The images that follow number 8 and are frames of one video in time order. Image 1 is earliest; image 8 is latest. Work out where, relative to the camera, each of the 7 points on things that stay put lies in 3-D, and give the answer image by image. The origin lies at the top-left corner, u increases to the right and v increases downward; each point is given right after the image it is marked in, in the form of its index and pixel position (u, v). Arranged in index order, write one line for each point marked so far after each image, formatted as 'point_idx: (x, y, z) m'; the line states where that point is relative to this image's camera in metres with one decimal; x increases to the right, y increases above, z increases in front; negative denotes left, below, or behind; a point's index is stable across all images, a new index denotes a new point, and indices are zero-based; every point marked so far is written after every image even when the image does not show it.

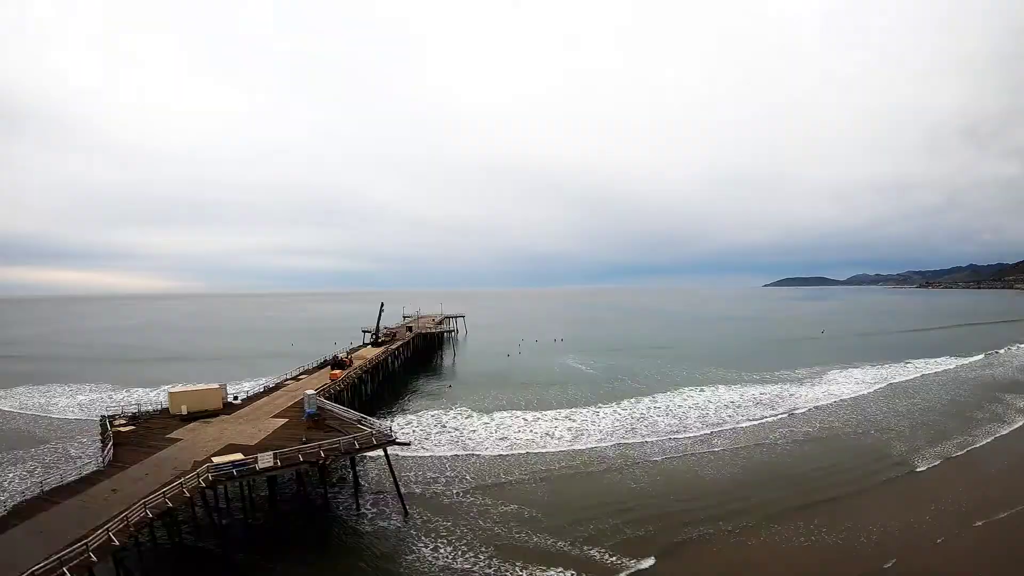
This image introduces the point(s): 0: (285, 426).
0: (-9.4, -5.8, +19.2) m
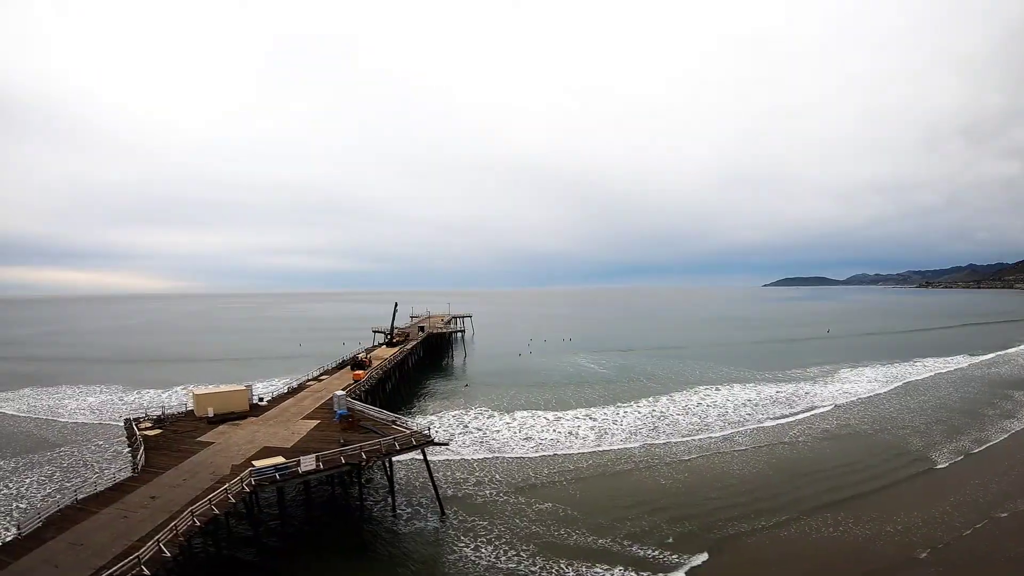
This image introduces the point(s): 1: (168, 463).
0: (-7.9, -5.7, +18.9) m
1: (-11.7, -6.0, +15.4) m
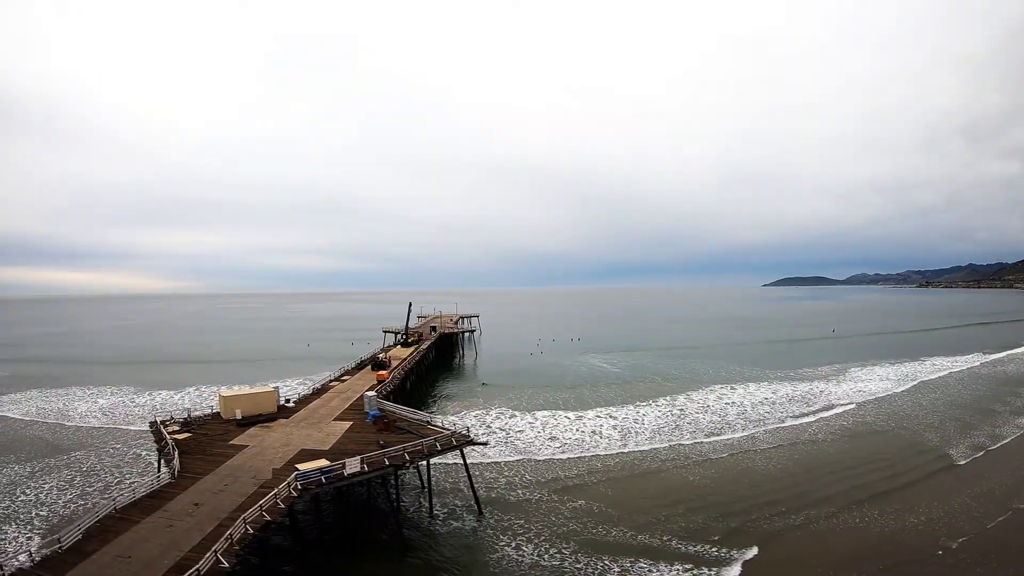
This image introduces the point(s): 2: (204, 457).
0: (-6.4, -5.7, +18.6) m
1: (-10.2, -6.0, +15.1) m
2: (-10.7, -5.9, +16.0) m
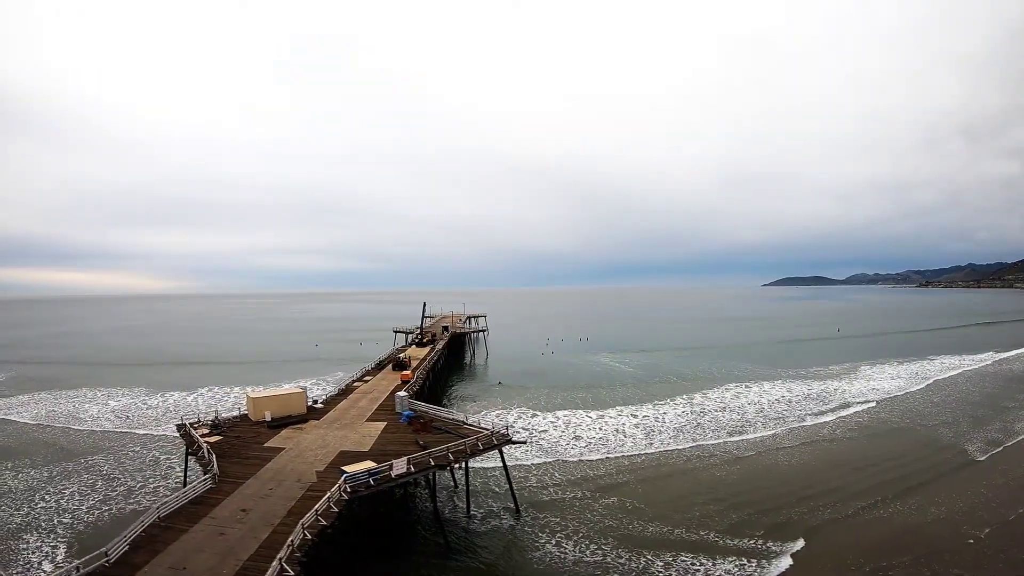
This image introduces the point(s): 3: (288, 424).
0: (-4.9, -5.6, +18.4) m
1: (-8.6, -5.9, +14.9) m
2: (-9.2, -5.9, +15.7) m
3: (-9.3, -5.7, +19.3) m
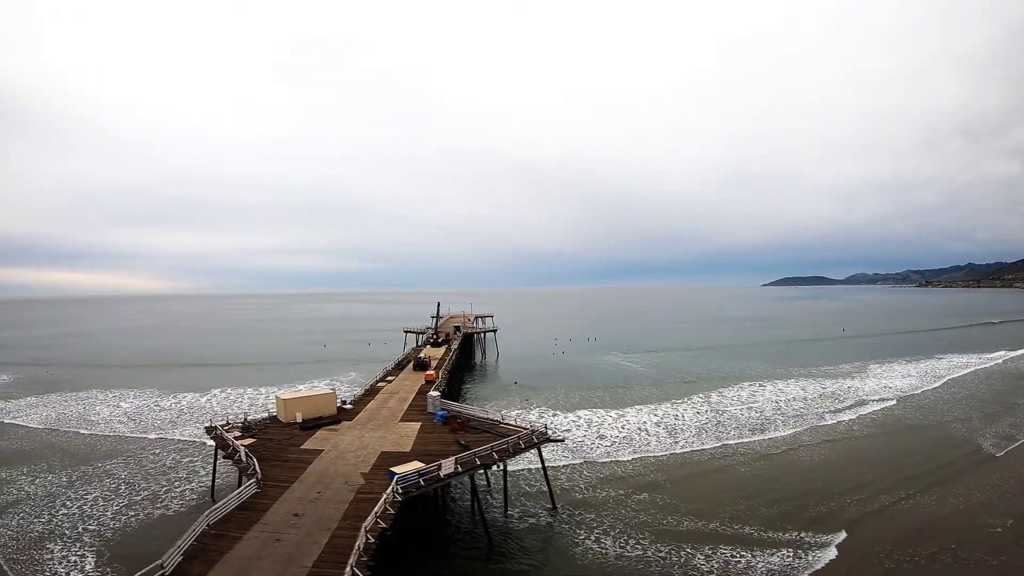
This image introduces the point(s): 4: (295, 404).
0: (-3.4, -5.5, +18.2) m
1: (-7.1, -5.8, +14.6) m
2: (-7.7, -5.8, +15.5) m
3: (-7.8, -5.6, +19.0) m
4: (-9.2, -4.9, +19.8) m
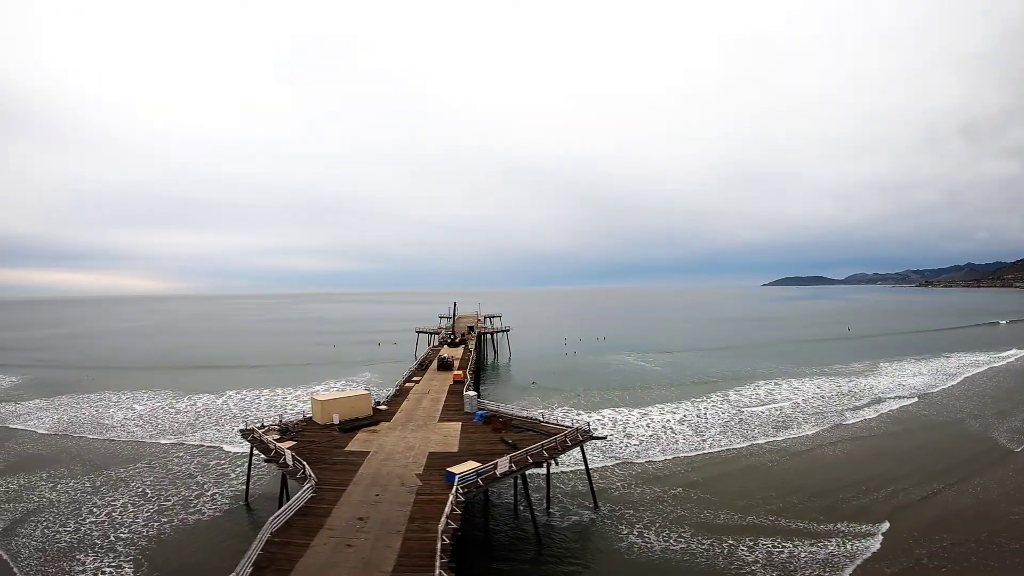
0: (-1.7, -5.5, +18.0) m
1: (-5.4, -5.8, +14.4) m
2: (-6.0, -5.8, +15.3) m
3: (-6.2, -5.5, +18.8) m
4: (-7.6, -4.9, +19.6) m
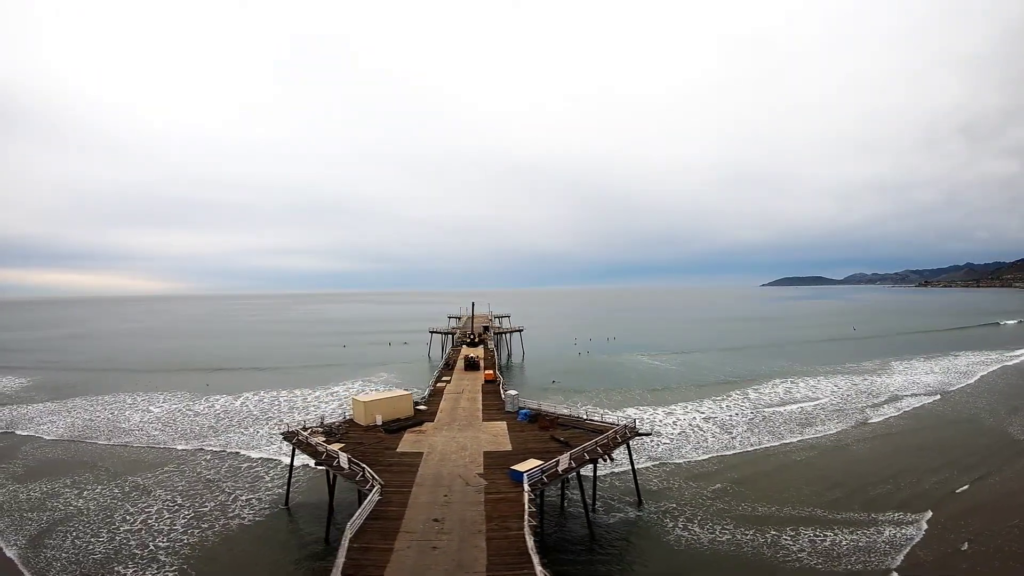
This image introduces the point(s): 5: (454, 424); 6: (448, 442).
0: (+0.1, -5.4, +17.8) m
1: (-3.5, -5.7, +14.2) m
2: (-4.2, -5.7, +15.1) m
3: (-4.3, -5.5, +18.6) m
4: (-5.8, -4.8, +19.3) m
5: (-2.4, -5.4, +18.7) m
6: (-2.4, -5.5, +16.7) m
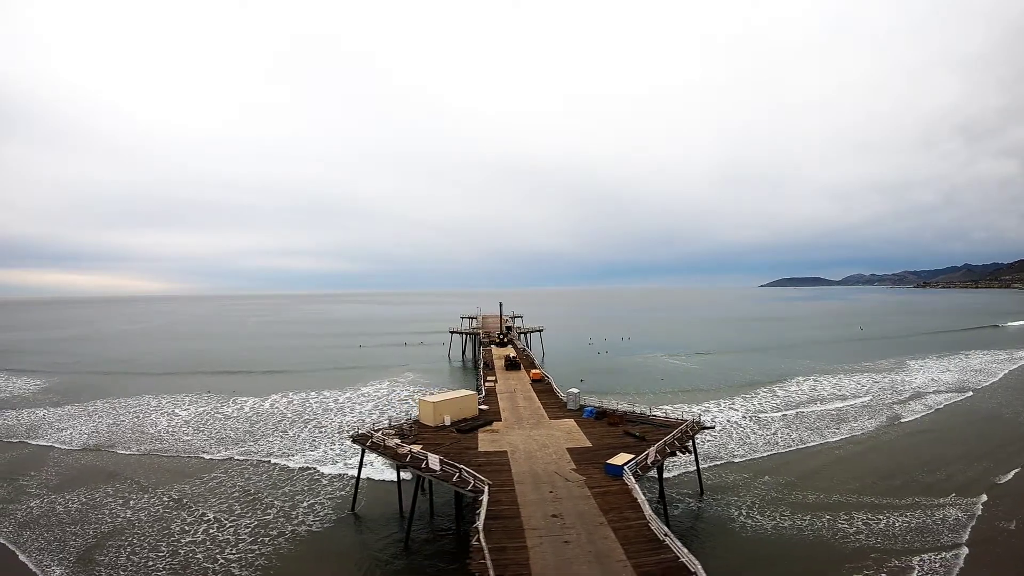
0: (+2.8, -5.3, +17.7) m
1: (-0.7, -5.6, +14.0) m
2: (-1.4, -5.6, +14.9) m
3: (-1.6, -5.4, +18.4) m
4: (-3.1, -4.7, +19.1) m
5: (+0.3, -5.3, +18.5) m
6: (+0.4, -5.4, +16.5) m
